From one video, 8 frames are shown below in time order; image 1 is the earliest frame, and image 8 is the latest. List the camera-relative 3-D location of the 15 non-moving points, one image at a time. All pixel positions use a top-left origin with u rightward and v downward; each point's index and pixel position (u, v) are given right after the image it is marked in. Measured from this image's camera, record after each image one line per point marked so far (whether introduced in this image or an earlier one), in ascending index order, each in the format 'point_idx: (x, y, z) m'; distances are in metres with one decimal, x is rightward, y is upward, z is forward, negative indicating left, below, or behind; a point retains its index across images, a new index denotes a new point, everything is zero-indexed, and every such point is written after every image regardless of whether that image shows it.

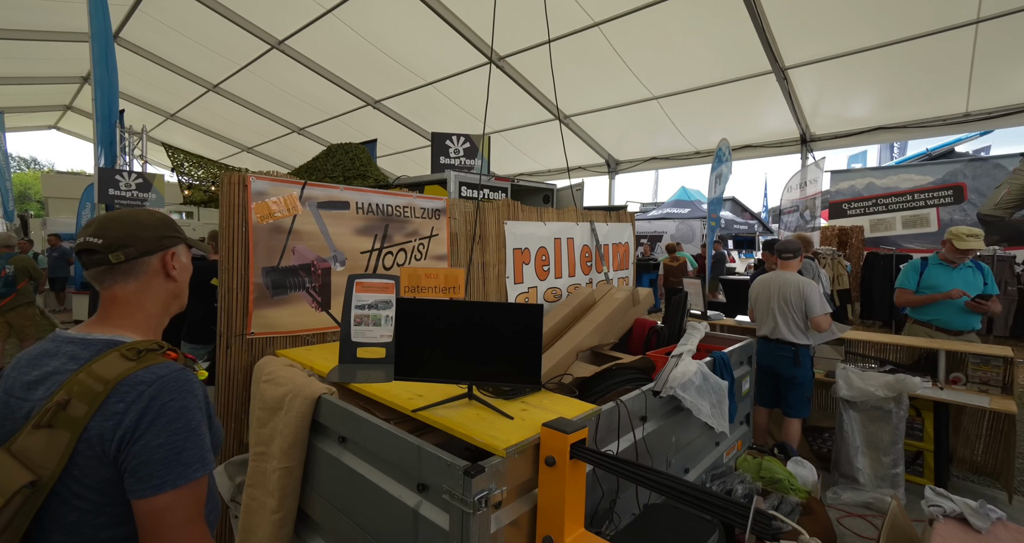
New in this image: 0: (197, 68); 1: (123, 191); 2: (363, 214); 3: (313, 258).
0: (-8.7, +5.5, +11.9) m
1: (-5.0, +1.1, +5.7) m
2: (-0.9, +0.3, +2.6) m
3: (-1.1, +0.1, +2.4) m
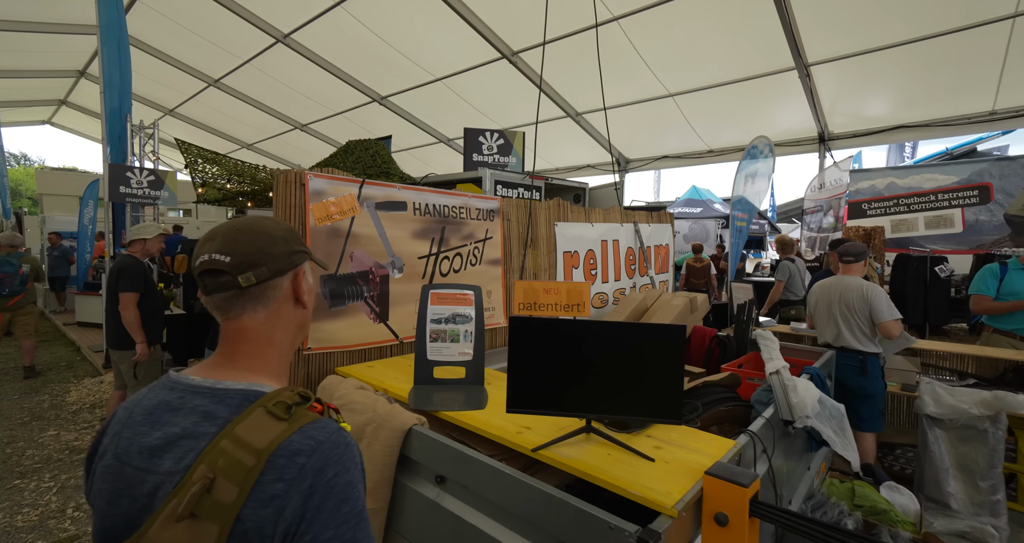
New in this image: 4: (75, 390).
0: (-8.4, +5.5, +11.6) m
1: (-4.7, +1.0, +5.4) m
2: (-0.5, +0.3, +2.4) m
3: (-0.7, 0.0, +2.2) m
4: (-5.1, -1.4, +5.1) m
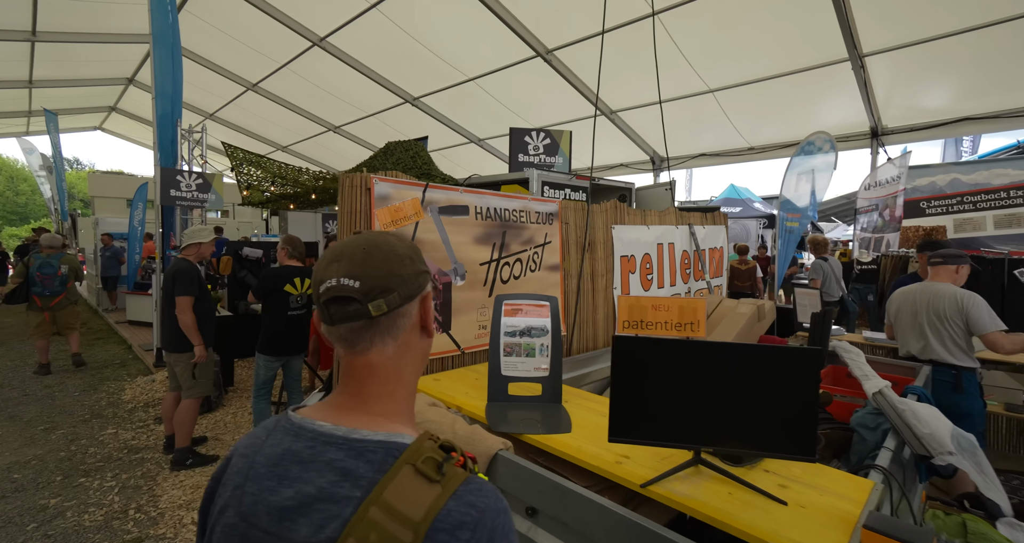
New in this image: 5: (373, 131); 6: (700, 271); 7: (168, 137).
0: (-7.5, +5.6, +11.9) m
1: (-4.2, +1.0, +5.6) m
2: (-0.2, +0.3, +2.3) m
3: (-0.4, 0.0, +2.1) m
4: (-4.6, -1.4, +5.3) m
5: (-4.6, +4.6, +14.3) m
6: (+1.7, 0.0, +3.9) m
7: (-4.4, +1.8, +5.6) m
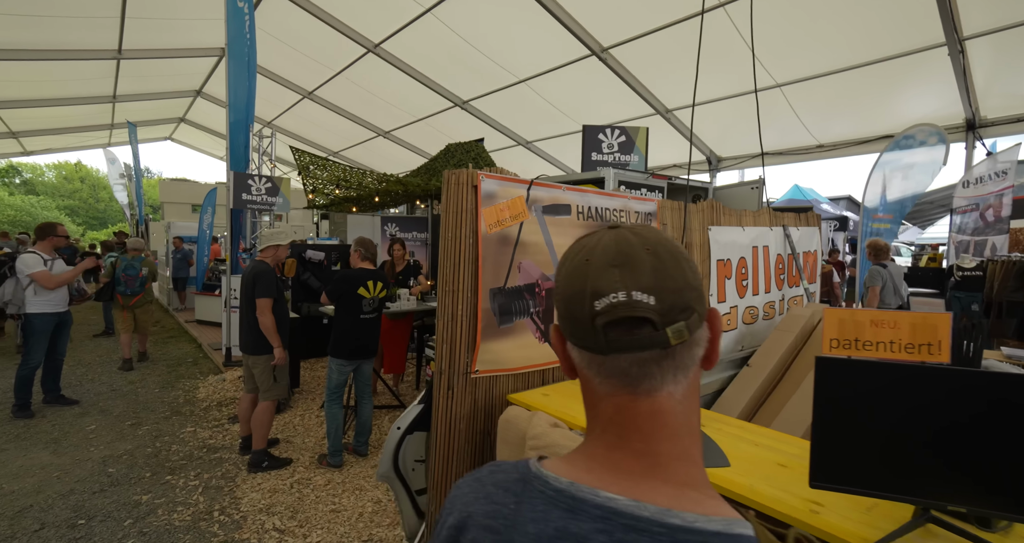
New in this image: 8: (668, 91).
0: (-6.1, +5.5, +12.4) m
1: (-3.4, +1.0, +5.7) m
2: (+0.3, +0.2, +2.1) m
3: (+0.1, 0.0, +1.9) m
4: (-3.8, -1.4, +5.4) m
5: (-3.0, +4.5, +14.5) m
6: (+2.3, 0.0, +3.6) m
7: (-3.6, +1.7, +5.8) m
8: (+3.2, +3.8, +9.4) m
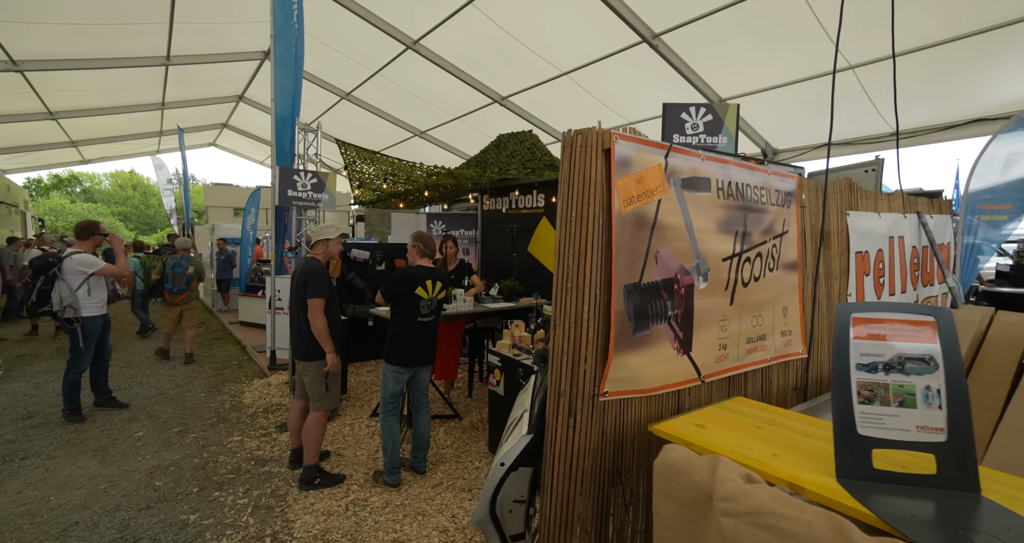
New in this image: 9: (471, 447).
0: (-5.0, +5.5, +12.4) m
1: (-2.7, +1.0, +5.5) m
2: (+0.8, +0.3, +1.6) m
3: (+0.6, 0.0, +1.5) m
4: (-3.2, -1.4, +5.2) m
5: (-1.7, +4.5, +14.3) m
6: (+2.8, 0.0, +3.0) m
7: (-2.9, +1.7, +5.6) m
8: (+4.1, +3.8, +8.7) m
9: (-0.4, -1.5, +3.8) m
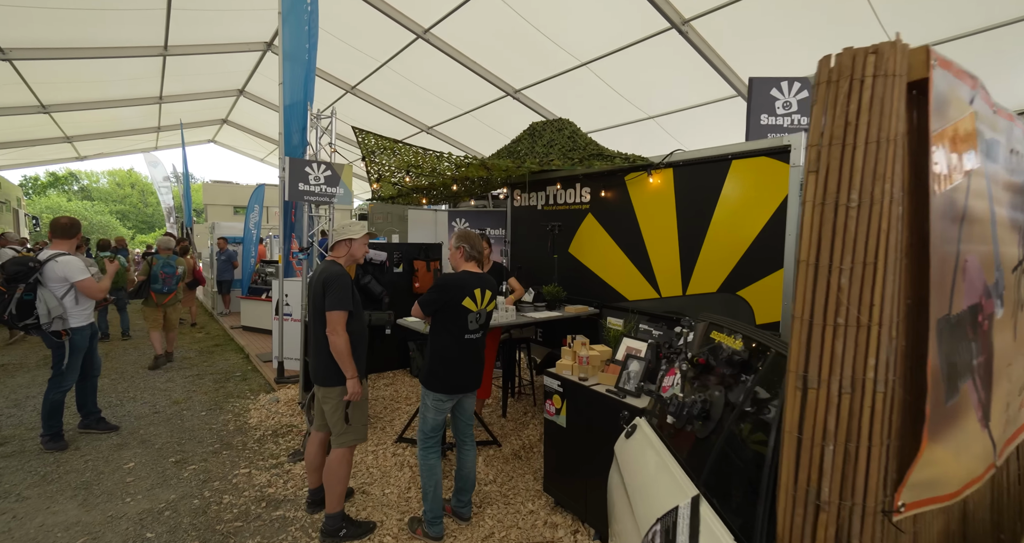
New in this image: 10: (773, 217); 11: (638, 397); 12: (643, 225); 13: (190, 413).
0: (-4.6, +5.4, +11.8) m
1: (-2.3, +1.0, +4.9) m
2: (+1.2, +0.2, +1.1) m
3: (+1.0, 0.0, +0.9) m
4: (-2.7, -1.5, +4.7) m
5: (-1.4, +4.5, +13.7) m
6: (+3.2, -0.1, +2.4) m
7: (-2.5, +1.7, +5.0) m
8: (+4.5, +3.7, +8.2) m
9: (0.0, -1.6, +3.2) m
10: (+1.7, +0.4, +2.9) m
11: (+0.7, -0.7, +2.4) m
12: (+1.1, +0.4, +3.8) m
13: (-3.3, -1.4, +4.5) m
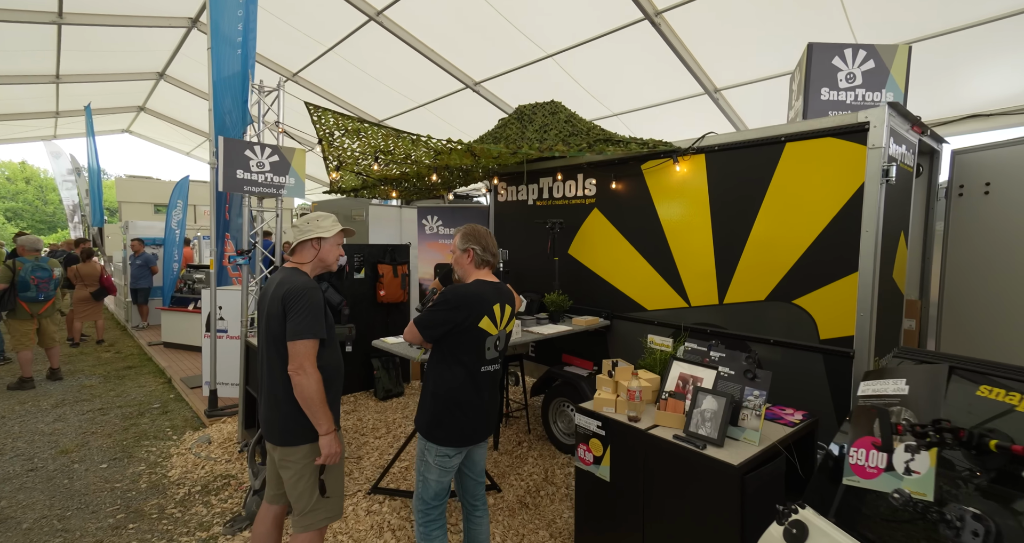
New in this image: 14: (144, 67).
0: (-5.5, +5.3, +10.5) m
1: (-2.4, +0.9, +4.0) m
2: (+1.5, +0.2, +0.6) m
3: (+1.3, -0.1, +0.4) m
4: (-2.8, -1.5, +3.7) m
5: (-2.5, +4.4, +12.8) m
6: (+3.4, -0.1, +2.1) m
7: (-2.6, +1.6, +4.1) m
8: (+4.0, +3.7, +8.0) m
9: (+0.1, -1.6, +2.6) m
10: (+1.8, +0.3, +2.4) m
11: (+0.9, -0.7, +1.8) m
12: (+1.1, +0.4, +3.3) m
13: (-3.3, -1.5, +3.4) m
14: (-9.5, +5.5, +11.4) m
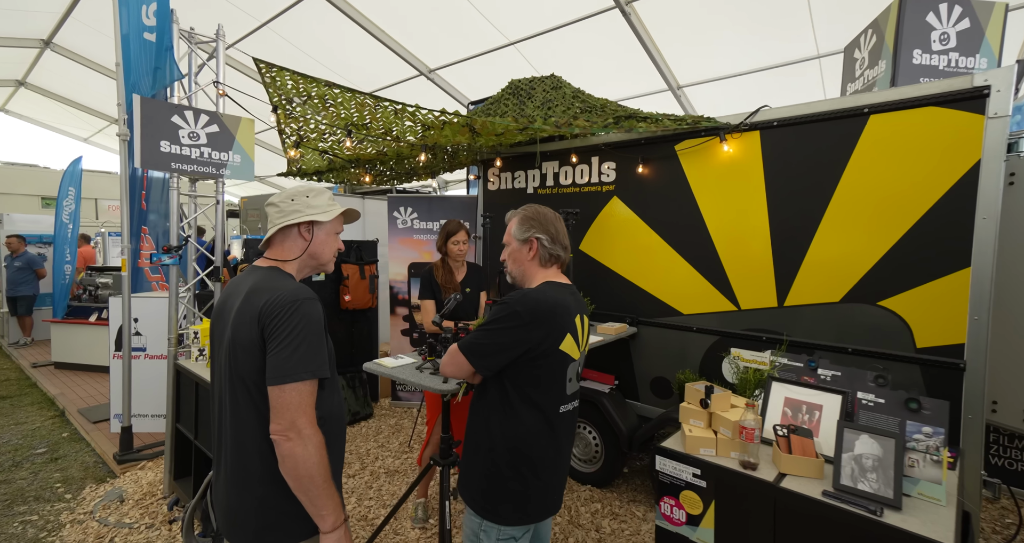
0: (-6.4, +5.3, +9.1) m
1: (-2.3, +0.9, +3.1) m
2: (+2.0, +0.2, +0.2) m
3: (+1.8, -0.1, -0.1) m
4: (-2.7, -1.6, +2.7) m
5: (-3.6, +4.3, +11.8) m
6: (+3.6, 0.0, +2.0) m
7: (-2.6, +1.6, +3.1) m
8: (+3.4, +3.8, +7.9) m
9: (+0.4, -1.6, +2.0) m
10: (+2.0, +0.4, +2.1) m
11: (+1.2, -0.7, +1.3) m
12: (+1.2, +0.4, +2.8) m
13: (-3.2, -1.6, +2.4) m
14: (-10.4, +5.4, +9.5) m
